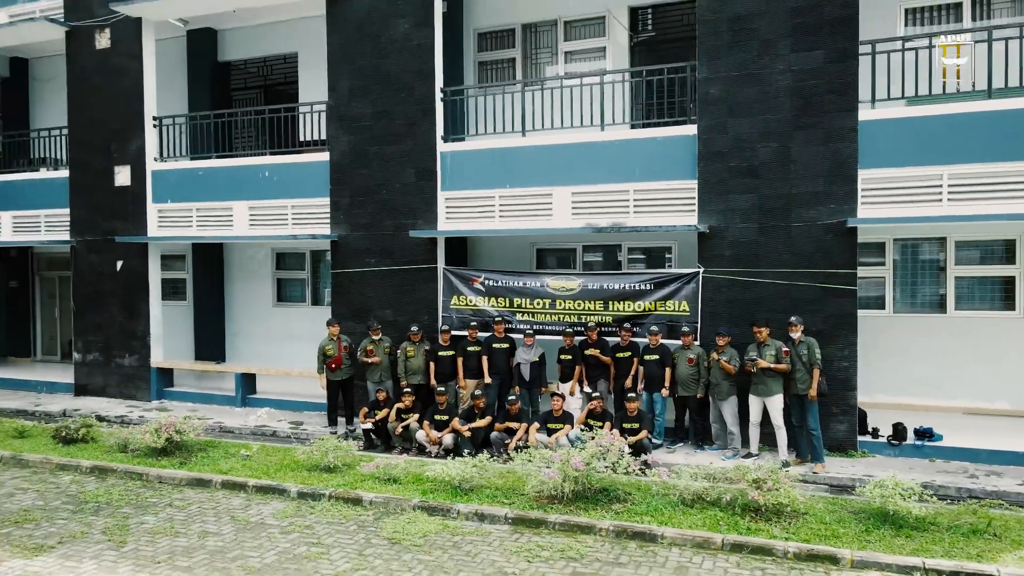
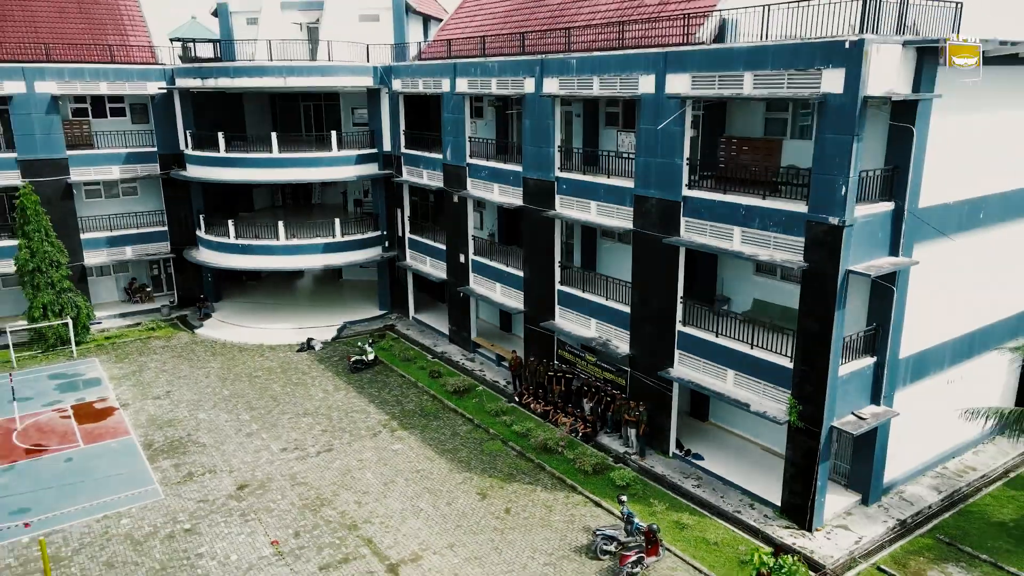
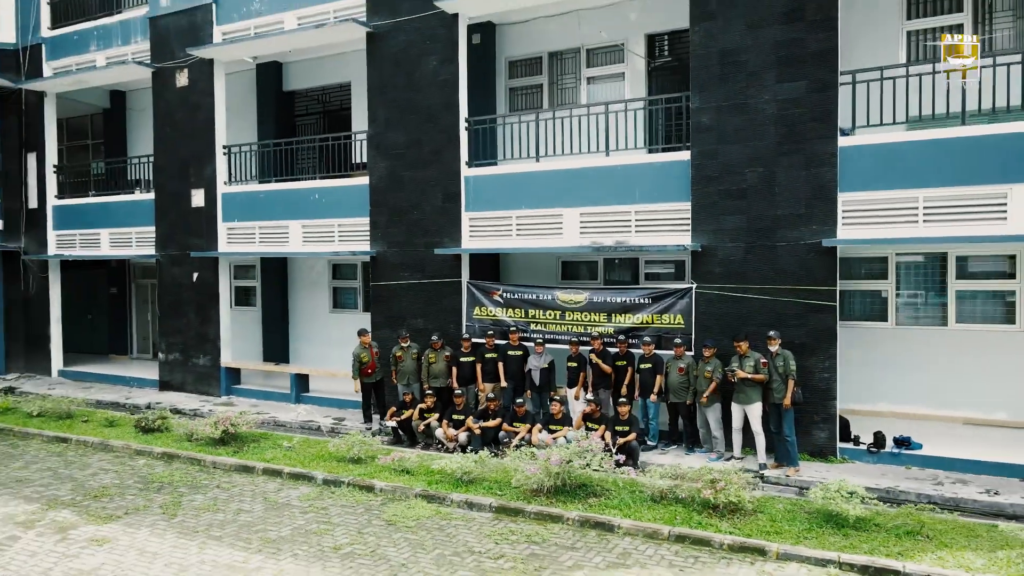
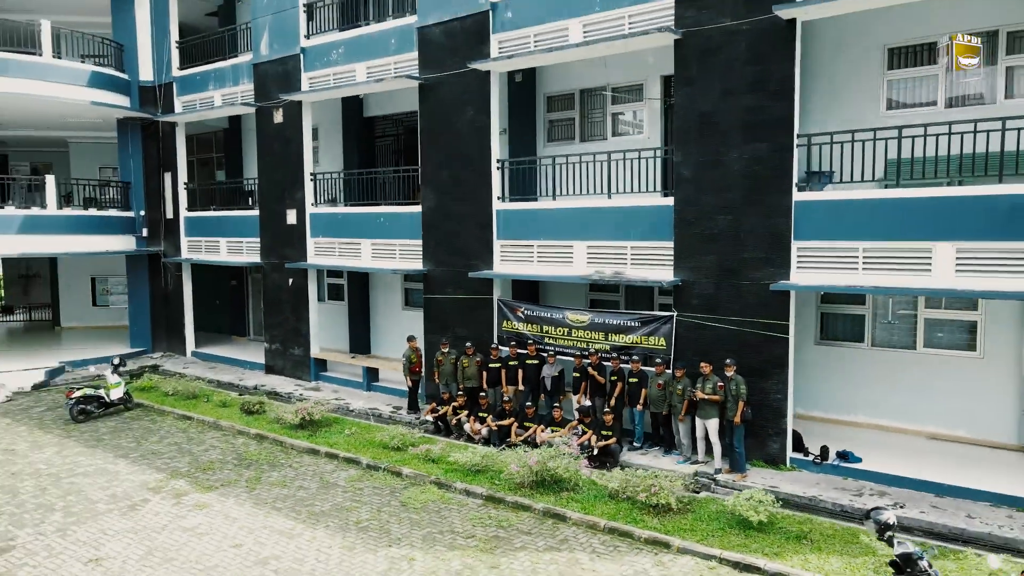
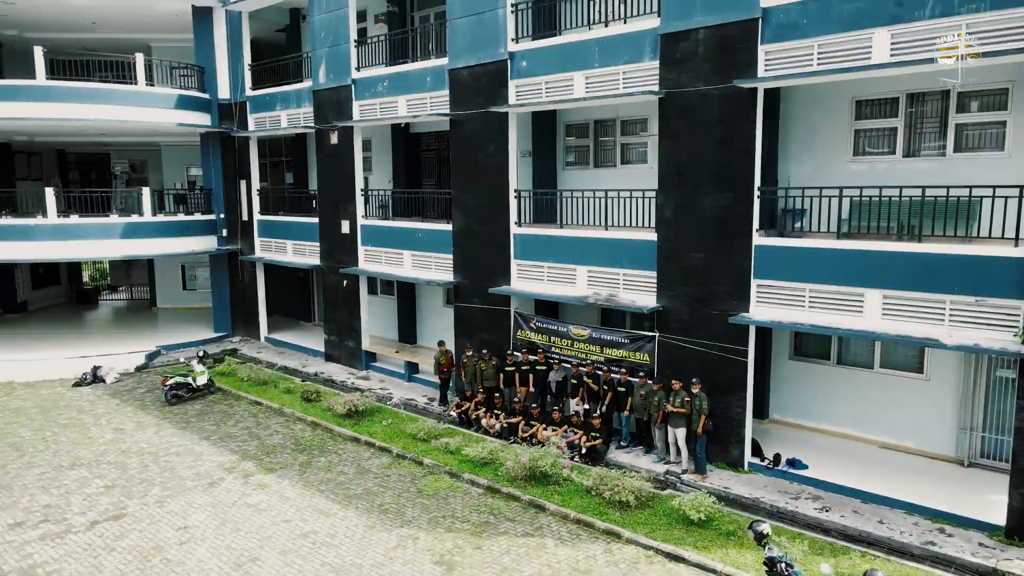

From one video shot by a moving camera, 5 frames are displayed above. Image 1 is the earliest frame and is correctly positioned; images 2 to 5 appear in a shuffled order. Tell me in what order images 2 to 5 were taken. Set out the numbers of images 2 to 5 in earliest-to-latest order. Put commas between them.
3, 4, 5, 2
